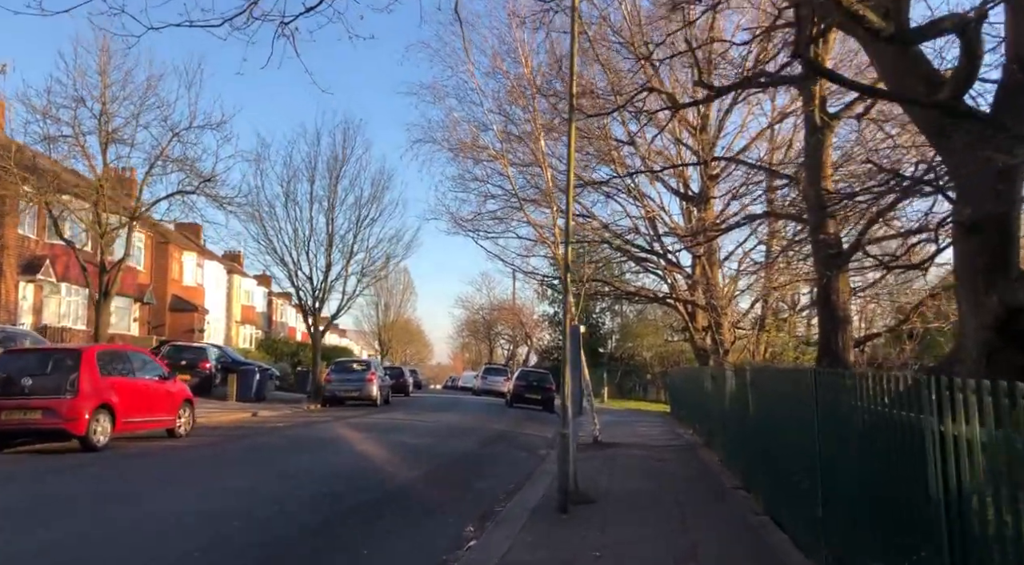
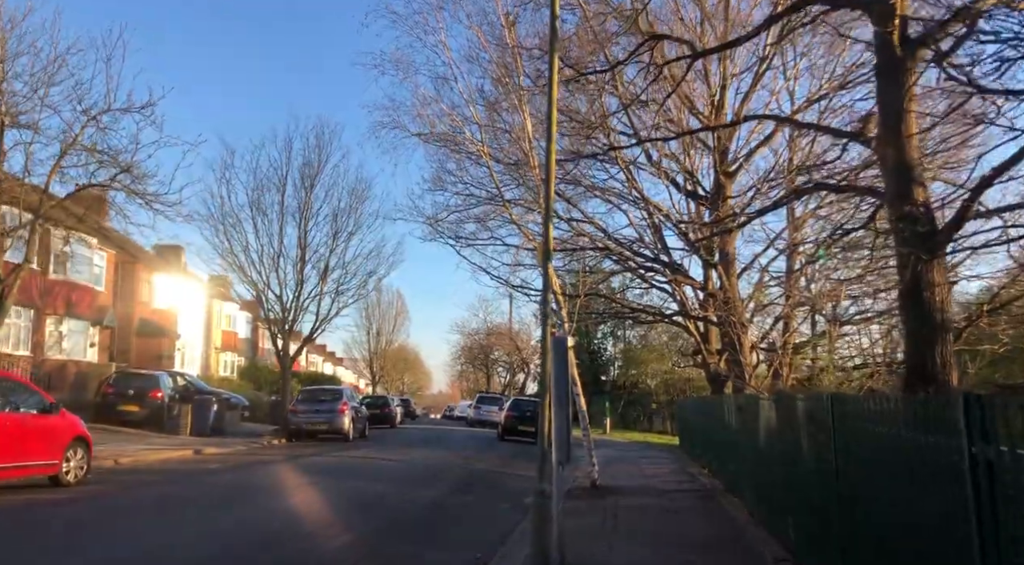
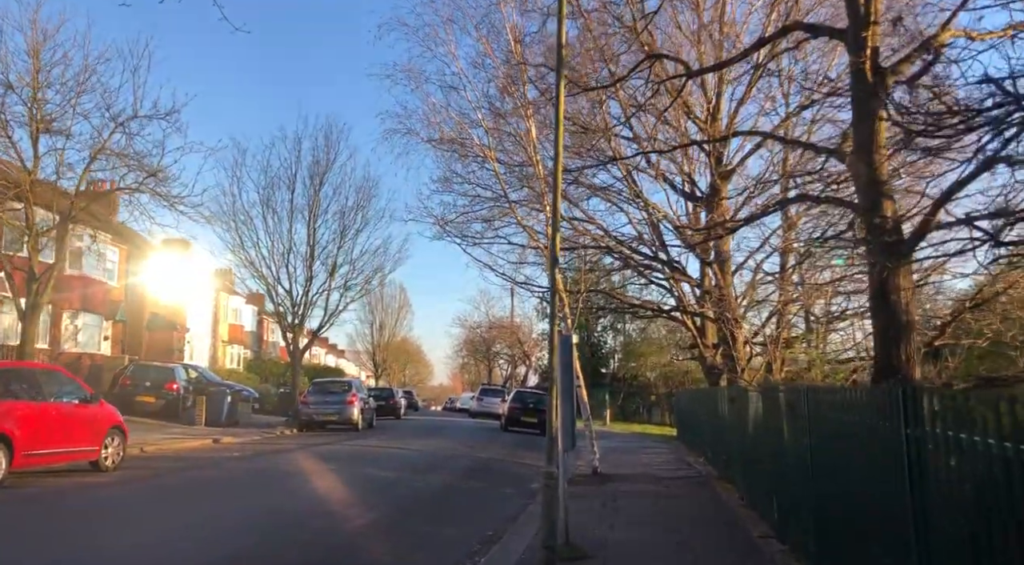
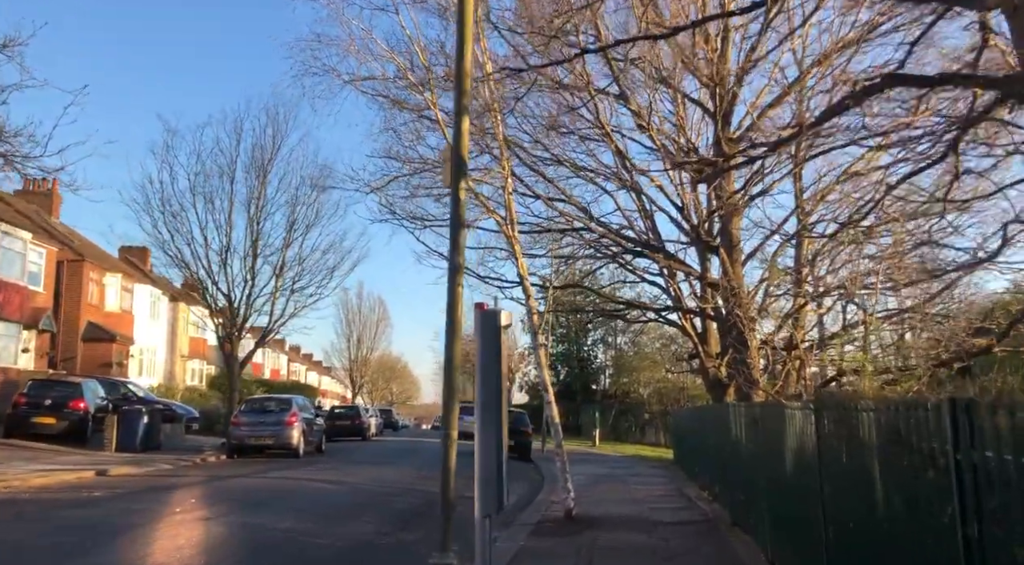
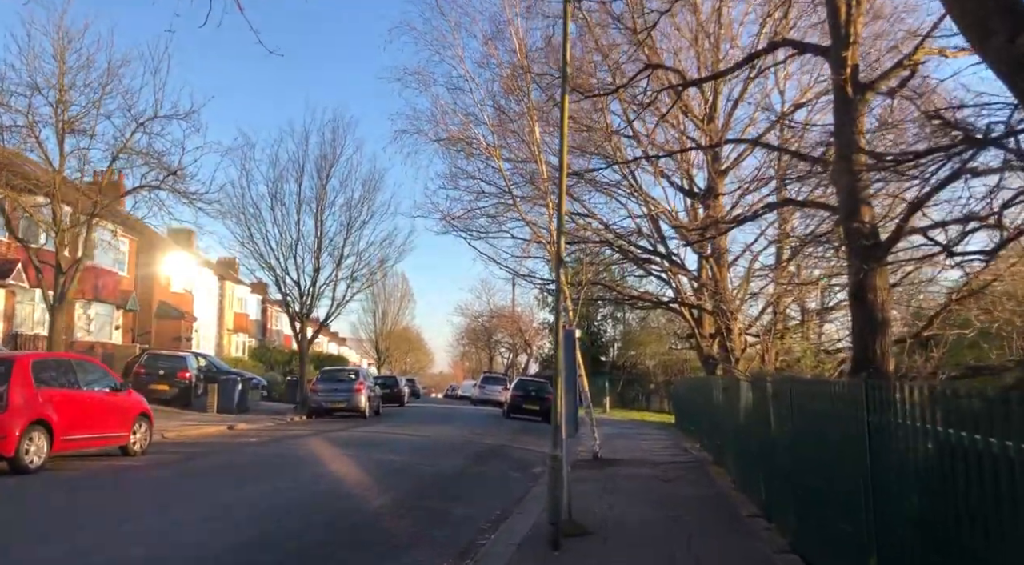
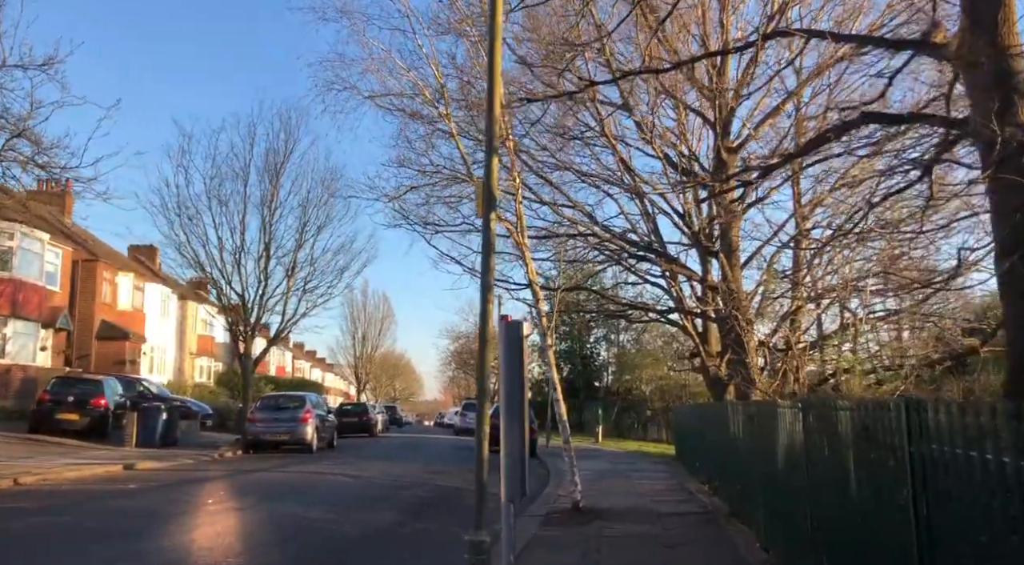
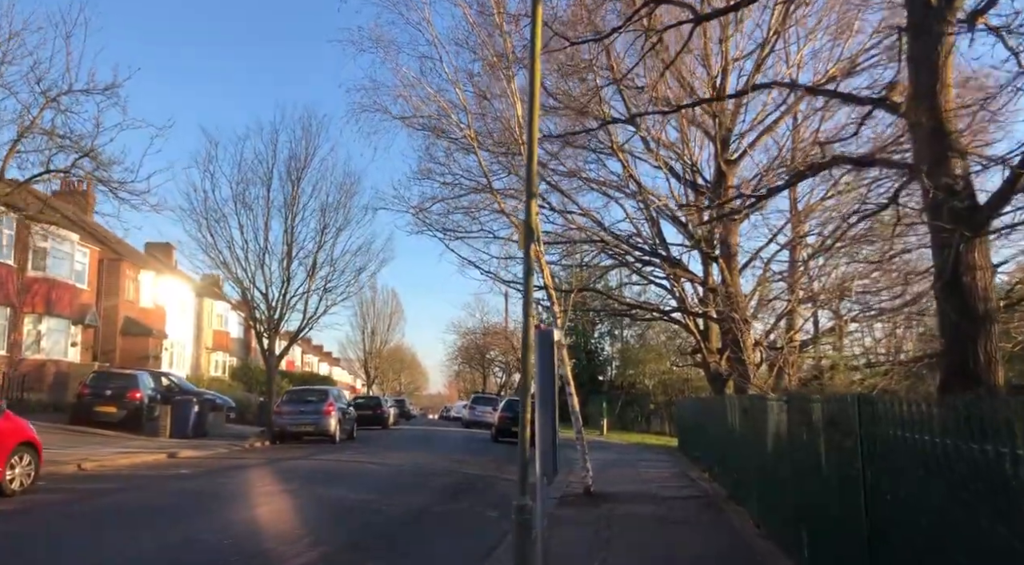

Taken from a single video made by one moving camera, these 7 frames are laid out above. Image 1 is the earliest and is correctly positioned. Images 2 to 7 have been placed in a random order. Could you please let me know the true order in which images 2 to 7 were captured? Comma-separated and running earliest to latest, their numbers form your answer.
5, 3, 2, 7, 6, 4
